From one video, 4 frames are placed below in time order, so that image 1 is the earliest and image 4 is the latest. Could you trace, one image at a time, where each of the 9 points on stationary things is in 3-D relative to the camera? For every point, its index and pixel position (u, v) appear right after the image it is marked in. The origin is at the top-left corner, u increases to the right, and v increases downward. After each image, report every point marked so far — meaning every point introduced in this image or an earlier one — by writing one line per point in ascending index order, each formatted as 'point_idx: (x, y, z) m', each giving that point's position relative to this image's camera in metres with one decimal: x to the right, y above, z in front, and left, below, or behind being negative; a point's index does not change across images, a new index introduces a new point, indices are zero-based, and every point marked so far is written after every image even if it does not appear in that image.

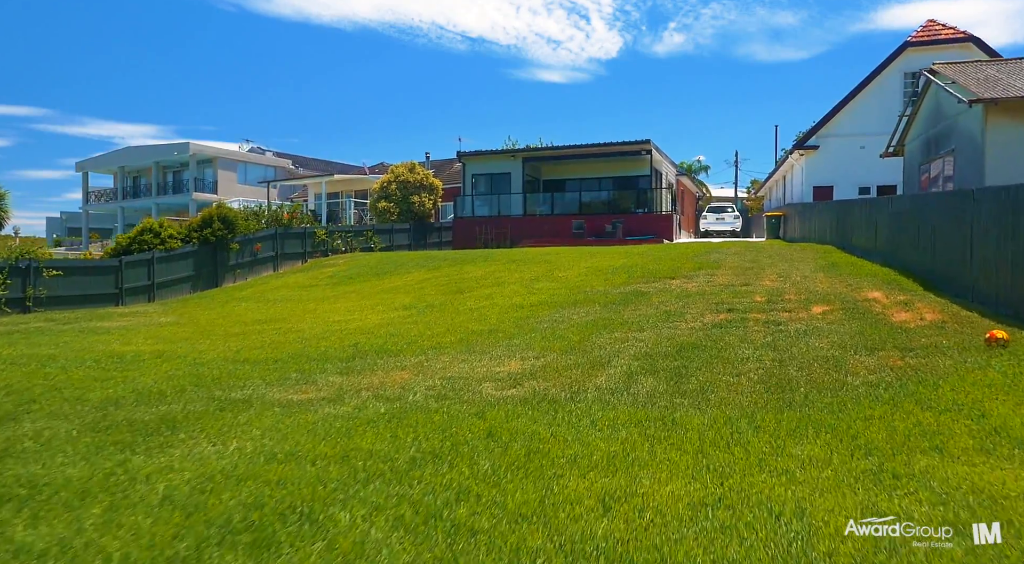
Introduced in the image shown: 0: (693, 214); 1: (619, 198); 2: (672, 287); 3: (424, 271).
0: (+5.0, +1.9, +18.3) m
1: (+2.1, +1.7, +13.3) m
2: (+1.4, 0.0, +5.7) m
3: (-1.1, +0.1, +8.4) m
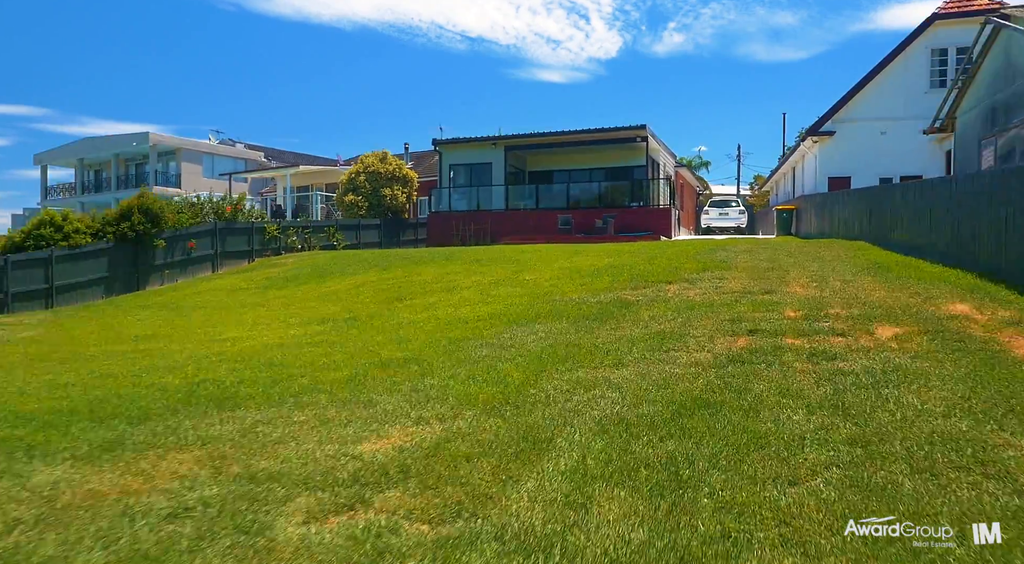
0: (+4.6, +1.8, +16.9) m
1: (+1.8, +1.6, +11.9) m
2: (+1.0, -0.1, +4.3) m
3: (-1.5, +0.1, +7.0) m
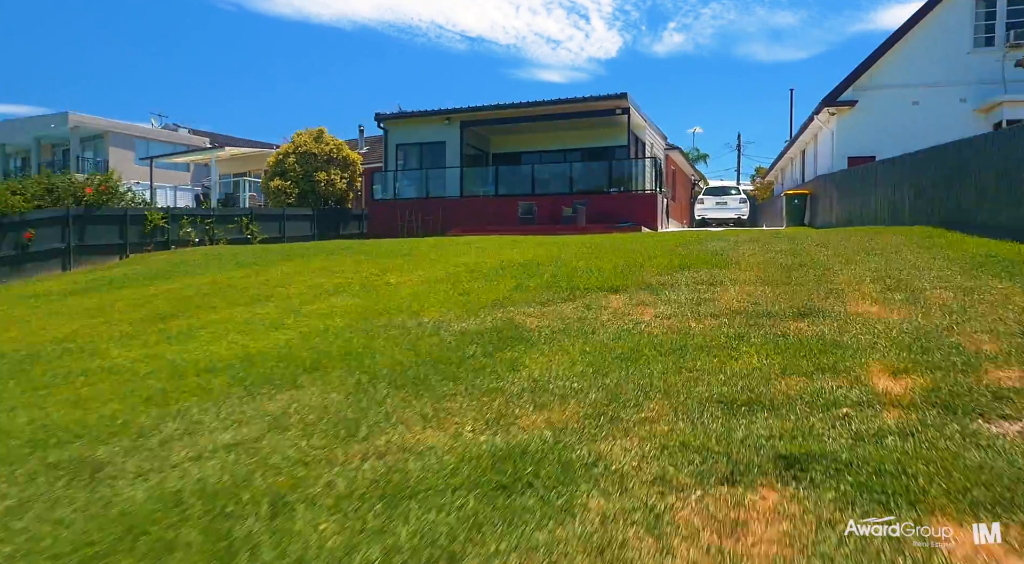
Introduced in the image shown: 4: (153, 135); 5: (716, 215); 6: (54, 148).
0: (+3.9, +1.8, +14.8) m
1: (+1.1, +1.6, +9.8) m
2: (+0.3, -0.1, +2.2) m
3: (-2.2, +0.1, +5.0) m
4: (-9.1, +3.7, +16.8) m
5: (+3.5, +1.2, +11.4) m
6: (-11.5, +3.4, +16.7) m
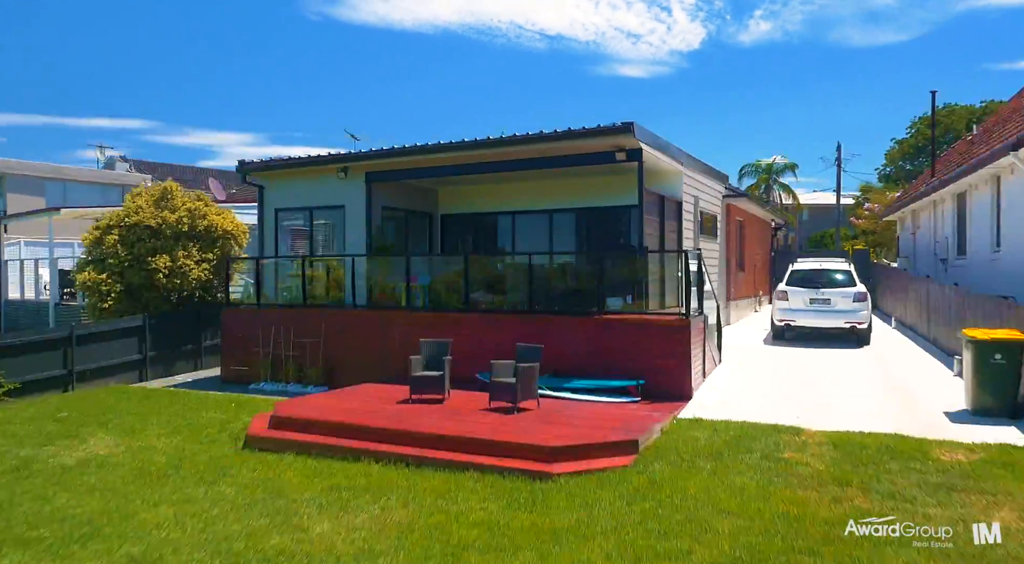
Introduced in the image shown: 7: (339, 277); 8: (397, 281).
0: (+3.7, +0.3, +9.9) m
1: (+0.3, +0.1, +5.3) m
2: (-1.3, -1.7, -2.1) m
3: (-3.4, -1.5, +0.9) m
4: (-8.9, +2.1, +13.4) m
5: (+3.0, -0.4, +6.6) m
6: (-11.3, +1.8, +13.7) m
7: (-1.6, +0.1, +6.3) m
8: (-1.0, 0.0, +6.0) m
